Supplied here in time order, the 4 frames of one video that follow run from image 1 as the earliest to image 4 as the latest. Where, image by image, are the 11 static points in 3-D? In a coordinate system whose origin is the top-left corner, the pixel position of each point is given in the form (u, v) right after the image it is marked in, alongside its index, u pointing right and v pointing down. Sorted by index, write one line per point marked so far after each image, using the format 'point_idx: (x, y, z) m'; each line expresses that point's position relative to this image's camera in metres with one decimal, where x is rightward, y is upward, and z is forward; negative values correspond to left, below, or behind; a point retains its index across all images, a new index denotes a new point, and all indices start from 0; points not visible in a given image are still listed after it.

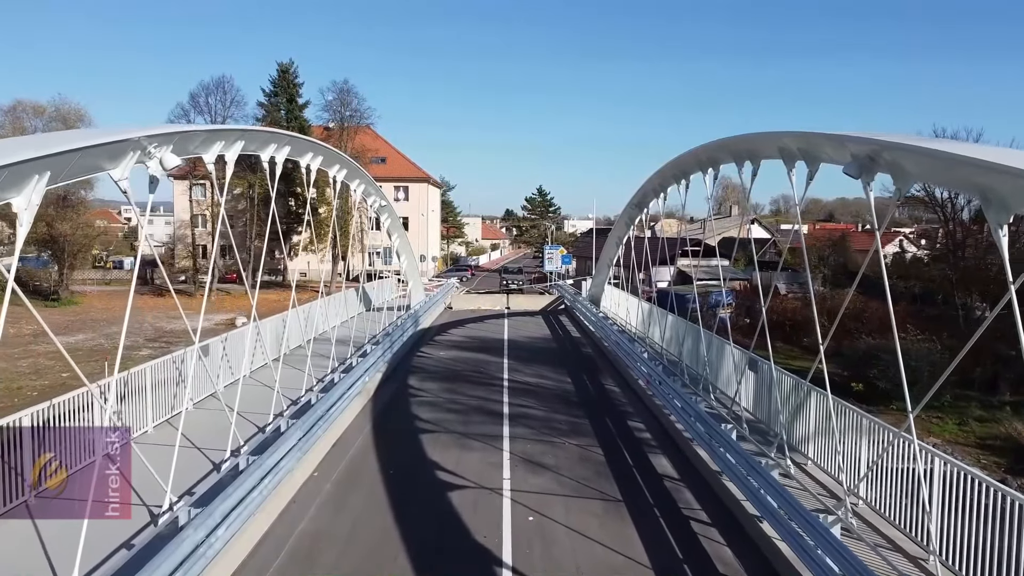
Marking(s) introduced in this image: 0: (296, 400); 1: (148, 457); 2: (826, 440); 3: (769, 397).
0: (-2.7, -1.4, +8.2) m
1: (-4.1, -1.9, +7.5) m
2: (+3.1, -1.5, +6.5) m
3: (+3.1, -1.3, +8.1) m
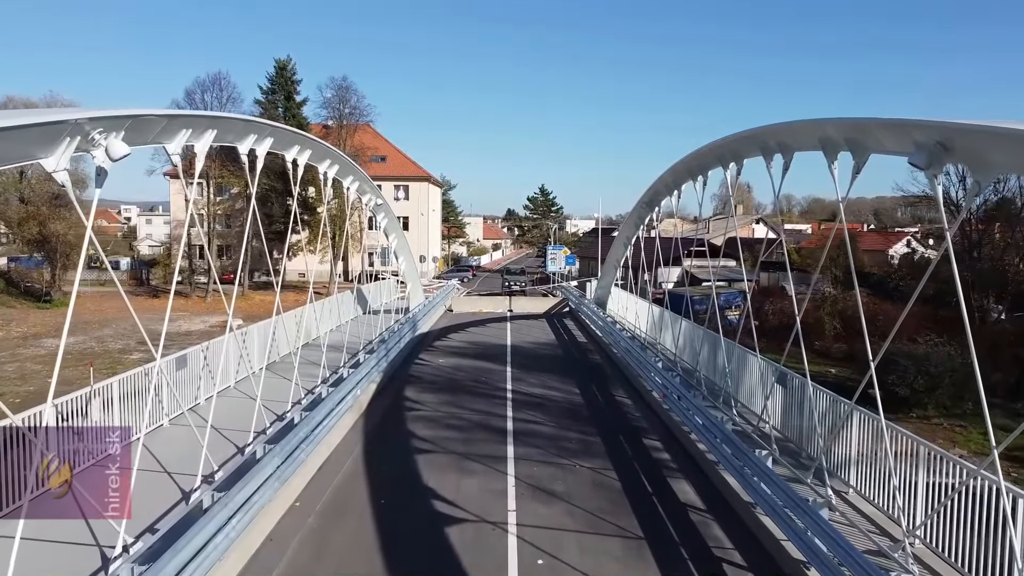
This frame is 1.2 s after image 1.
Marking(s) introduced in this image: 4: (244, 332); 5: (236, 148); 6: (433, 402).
0: (-2.6, -1.4, +7.5) m
1: (-4.1, -2.0, +6.8) m
2: (+3.1, -1.6, +5.8) m
3: (+3.1, -1.3, +7.4) m
4: (-4.5, -0.7, +11.0) m
5: (-2.9, +1.5, +7.0) m
6: (-1.2, -1.7, +10.0) m
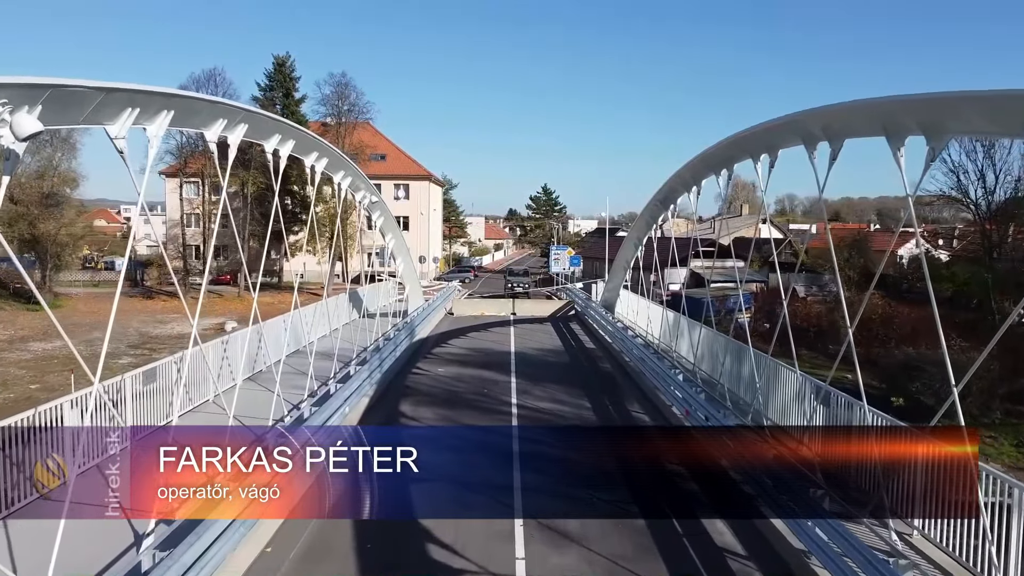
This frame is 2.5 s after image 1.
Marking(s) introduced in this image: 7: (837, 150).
0: (-2.5, -1.5, +6.6) m
1: (-4.0, -2.0, +5.9) m
2: (+3.2, -1.6, +4.9) m
3: (+3.2, -1.4, +6.5) m
4: (-4.4, -0.8, +10.1) m
5: (-2.8, +1.4, +6.1) m
6: (-1.1, -1.8, +9.1) m
7: (+3.1, +1.3, +6.3) m
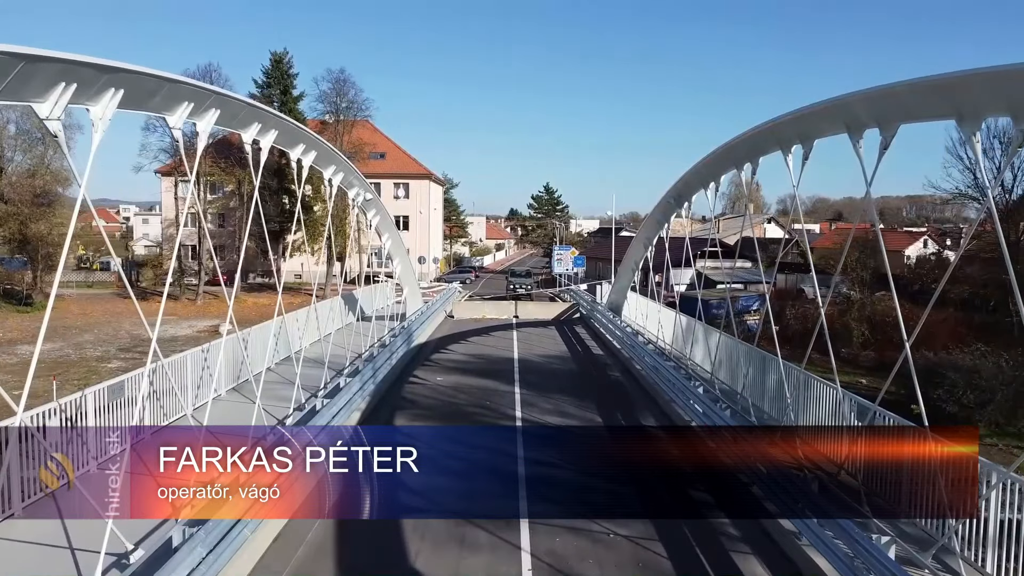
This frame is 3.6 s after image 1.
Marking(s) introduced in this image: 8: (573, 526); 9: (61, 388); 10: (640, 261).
0: (-2.5, -1.6, +5.9) m
1: (-3.9, -2.1, +5.2) m
2: (+3.3, -1.7, +4.2) m
3: (+3.3, -1.5, +5.7) m
4: (-4.4, -0.9, +9.4) m
5: (-2.8, +1.3, +5.4) m
6: (-1.1, -1.8, +8.4) m
7: (+3.1, +1.3, +5.6) m
8: (+0.5, -2.0, +5.7) m
9: (-12.0, -2.6, +17.5) m
10: (+3.2, +0.7, +16.4) m
